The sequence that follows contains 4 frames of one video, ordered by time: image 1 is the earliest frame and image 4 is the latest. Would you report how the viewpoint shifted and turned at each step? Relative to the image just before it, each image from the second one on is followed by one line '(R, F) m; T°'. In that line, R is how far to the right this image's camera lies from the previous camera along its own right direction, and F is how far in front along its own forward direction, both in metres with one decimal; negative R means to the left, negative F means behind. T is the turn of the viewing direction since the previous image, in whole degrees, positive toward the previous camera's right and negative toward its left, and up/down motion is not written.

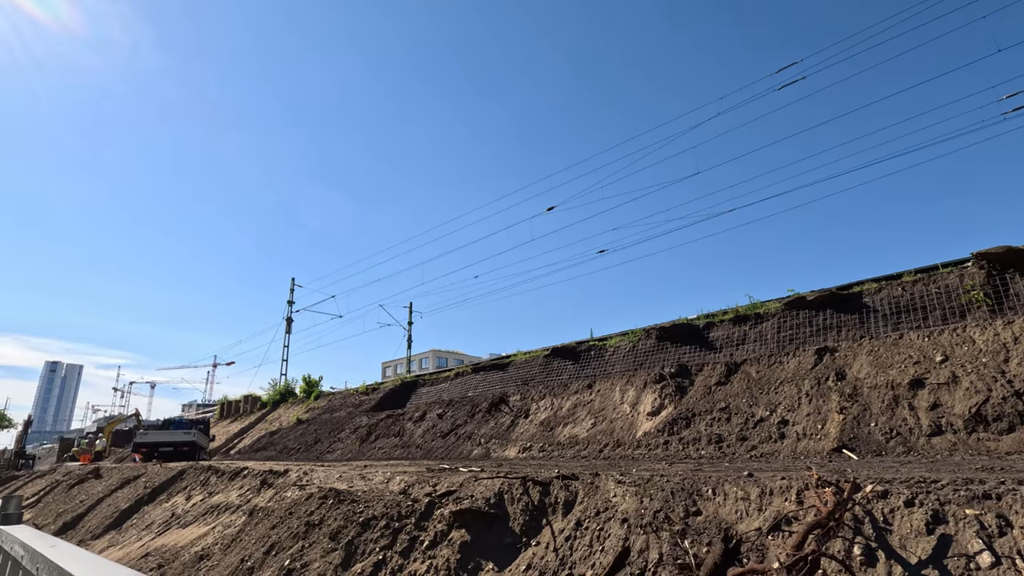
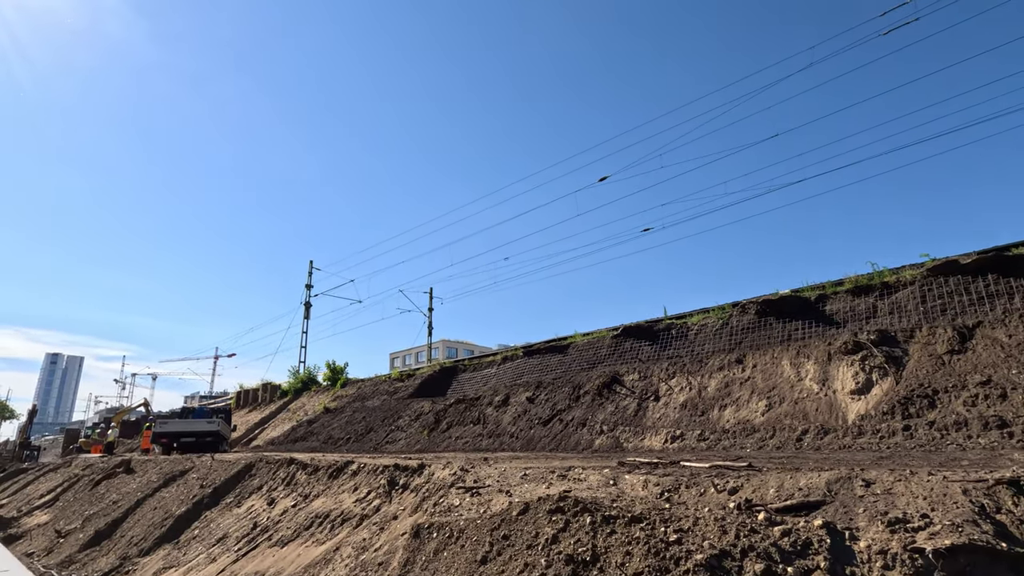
(-3.1, +3.0) m; 0°
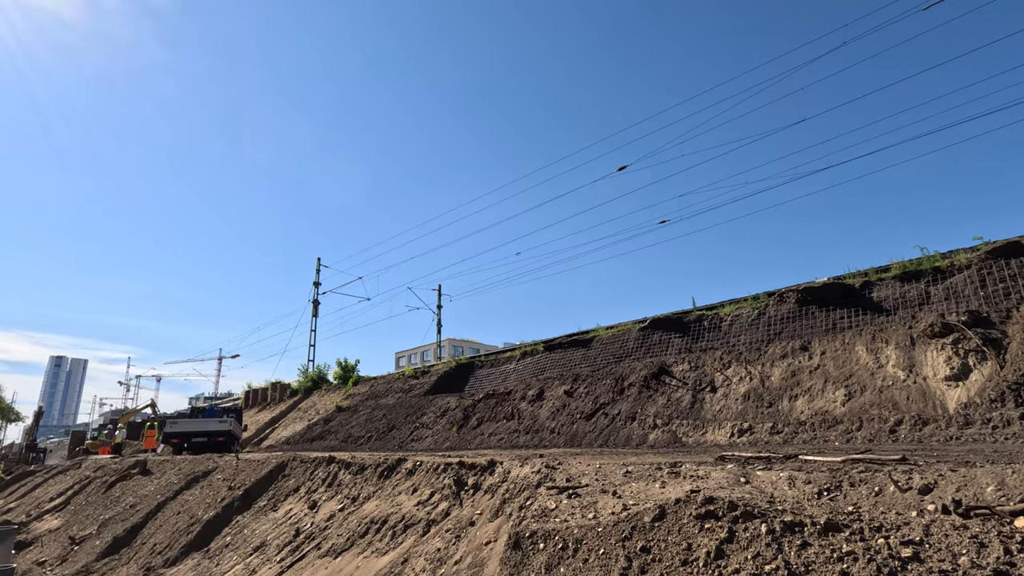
(-1.0, +1.0) m; 0°
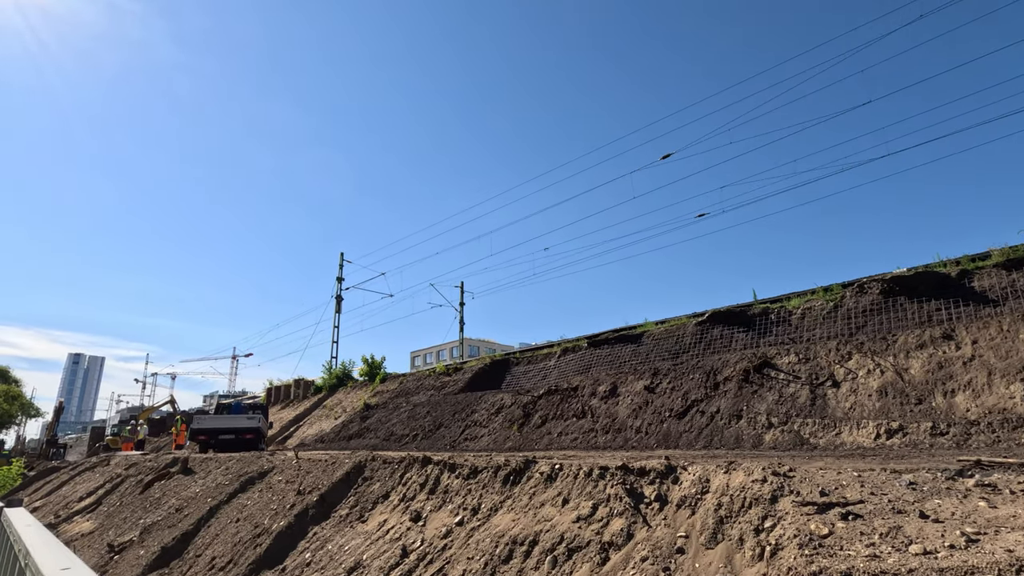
(-1.6, +1.5) m; -1°
